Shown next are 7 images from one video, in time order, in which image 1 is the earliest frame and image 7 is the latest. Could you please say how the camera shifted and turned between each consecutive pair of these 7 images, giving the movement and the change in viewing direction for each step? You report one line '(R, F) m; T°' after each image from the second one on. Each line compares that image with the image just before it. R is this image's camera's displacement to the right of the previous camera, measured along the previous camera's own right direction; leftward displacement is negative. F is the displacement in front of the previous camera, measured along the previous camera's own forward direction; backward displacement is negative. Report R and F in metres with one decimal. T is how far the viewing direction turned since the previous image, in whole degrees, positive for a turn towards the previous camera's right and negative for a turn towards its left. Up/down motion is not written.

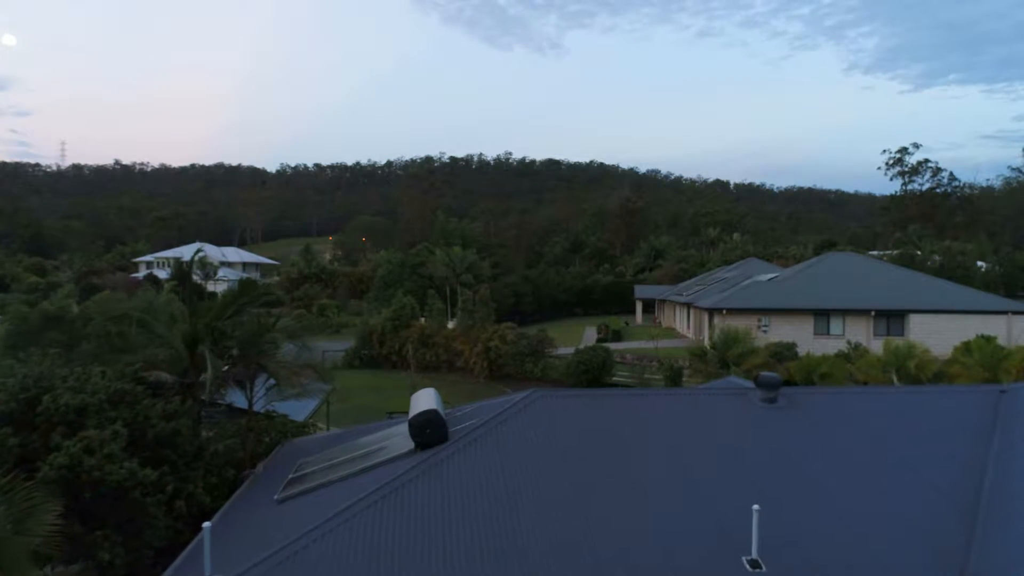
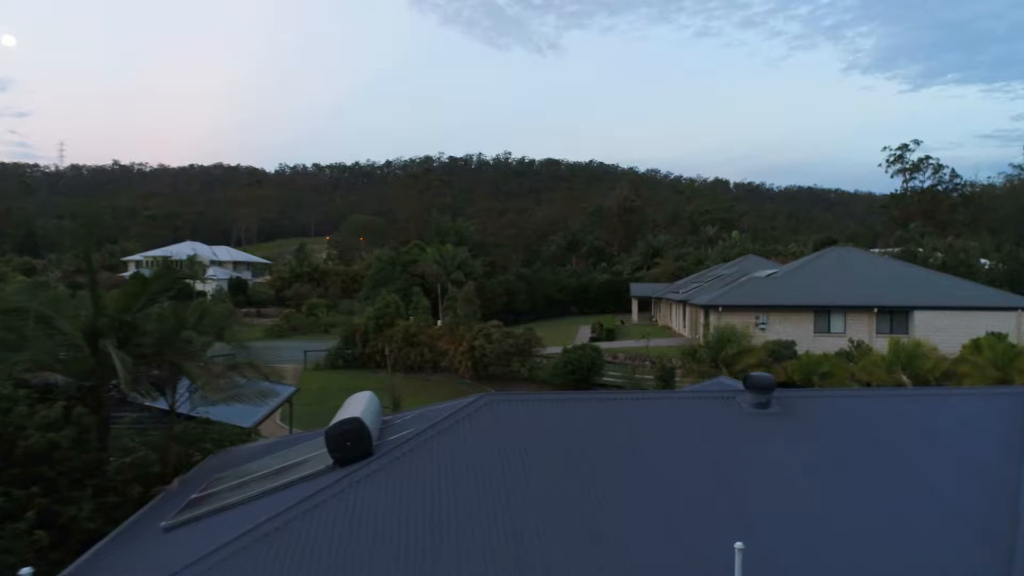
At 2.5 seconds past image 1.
(+0.5, +1.2) m; 0°
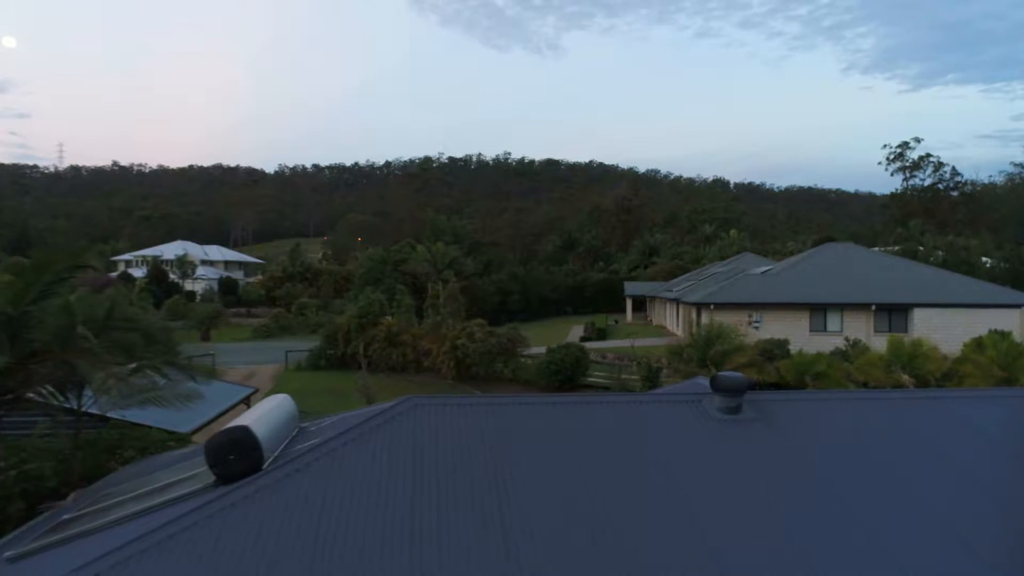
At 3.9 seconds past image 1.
(+0.6, +1.0) m; 0°
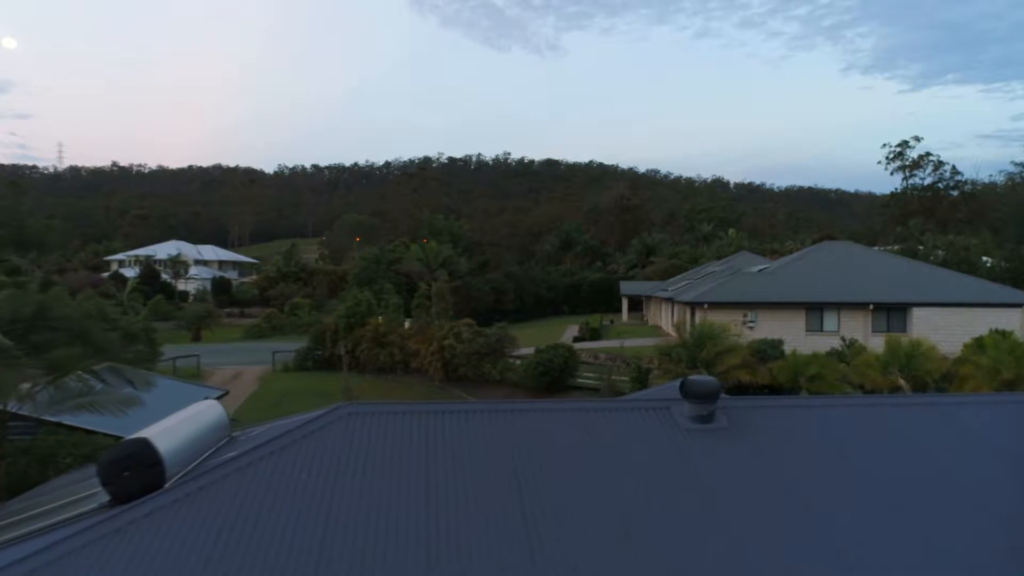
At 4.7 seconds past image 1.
(+0.4, +0.6) m; 0°
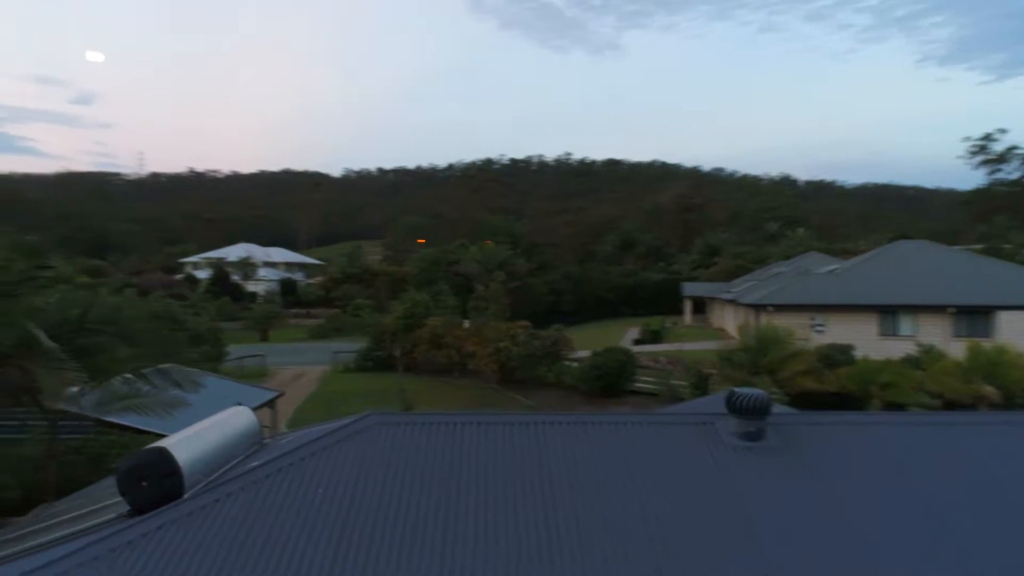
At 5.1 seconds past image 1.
(+0.2, +0.4) m; -5°
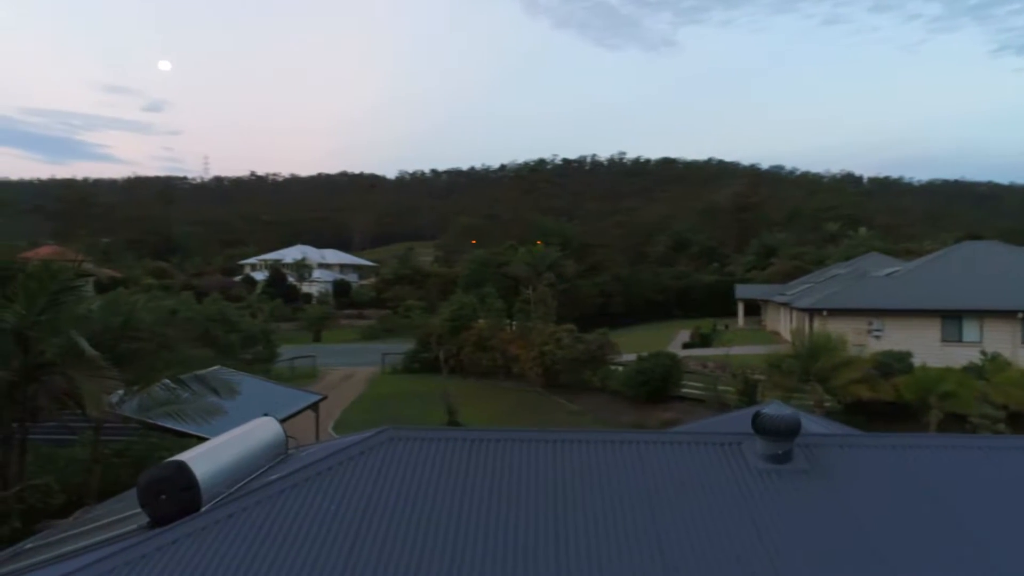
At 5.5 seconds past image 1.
(+0.3, +0.2) m; -4°
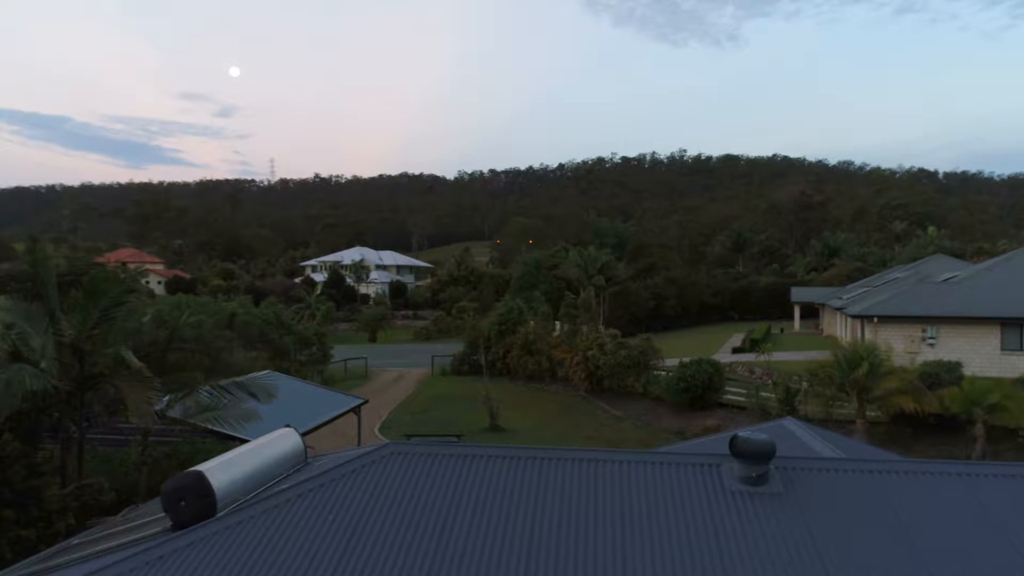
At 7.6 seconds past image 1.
(+0.5, -0.2) m; -5°
